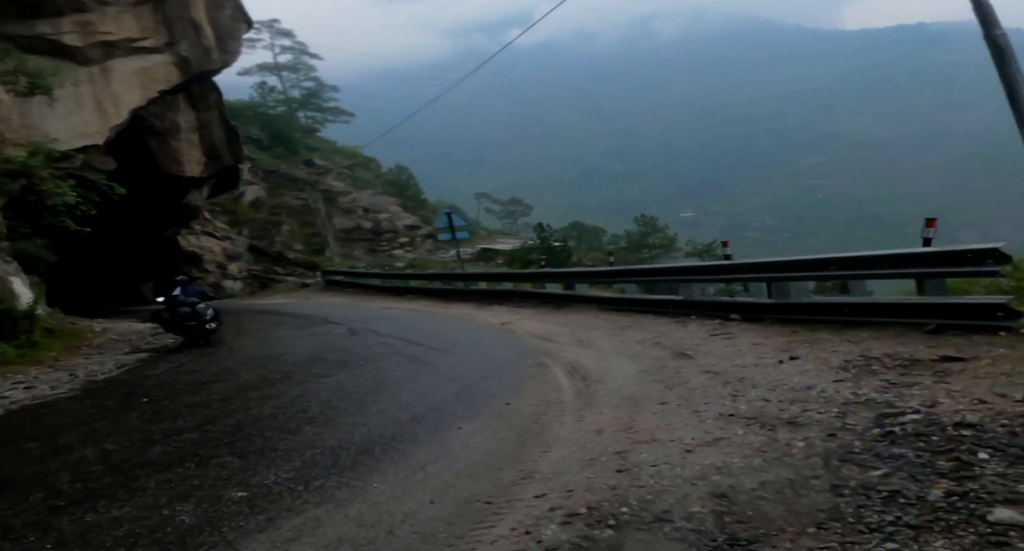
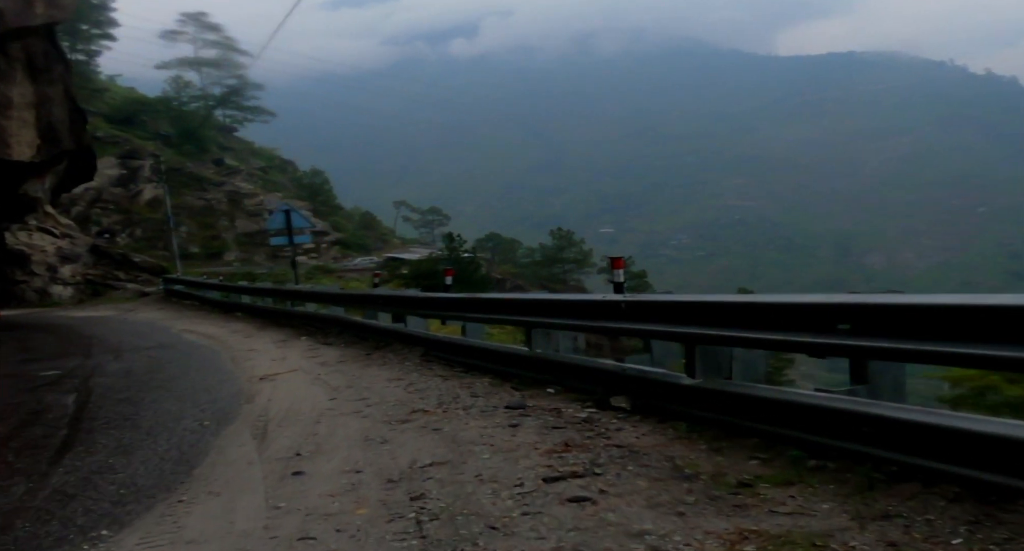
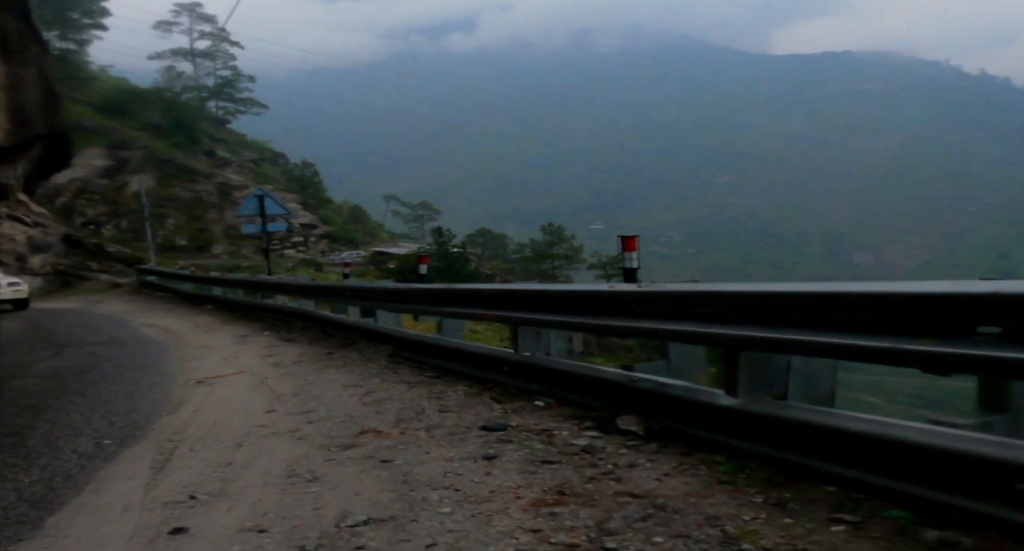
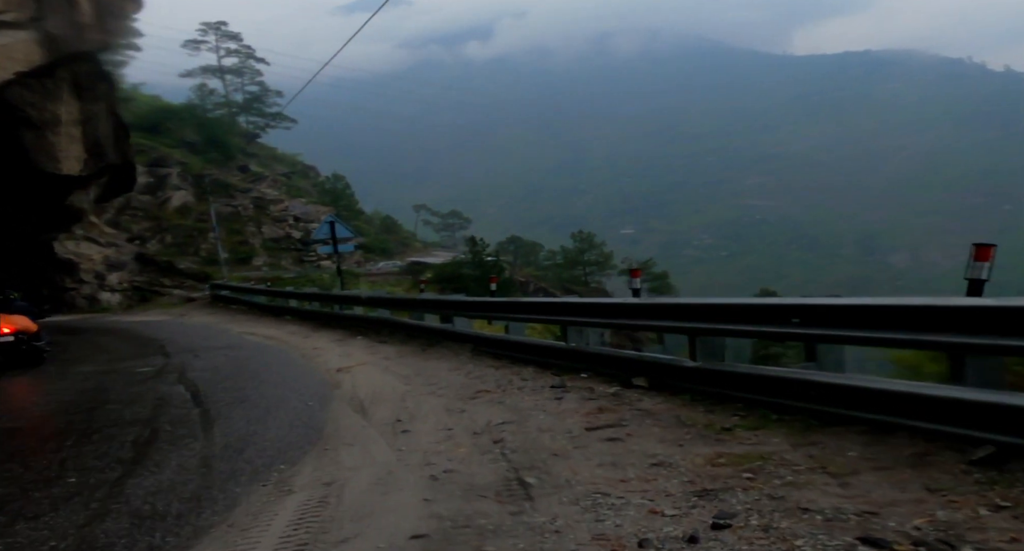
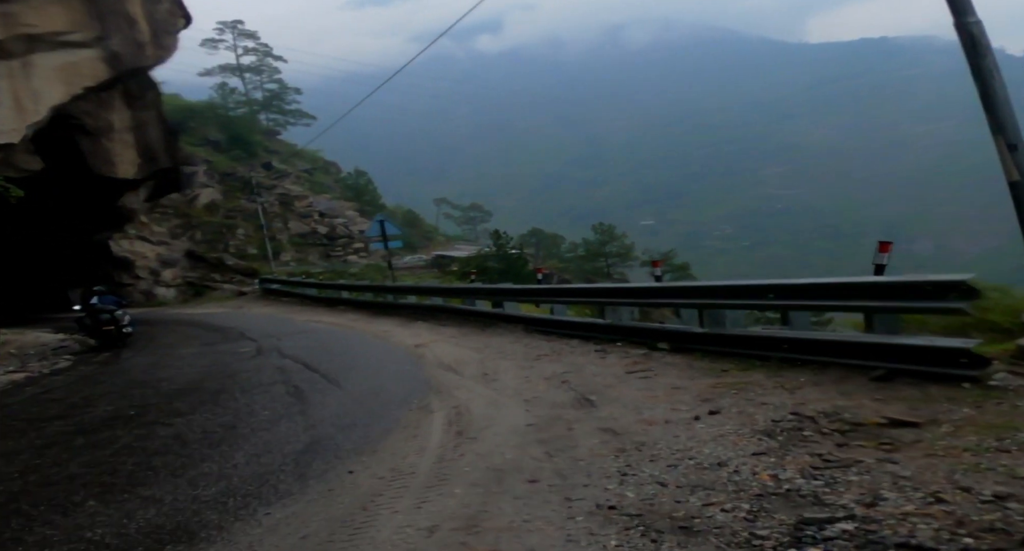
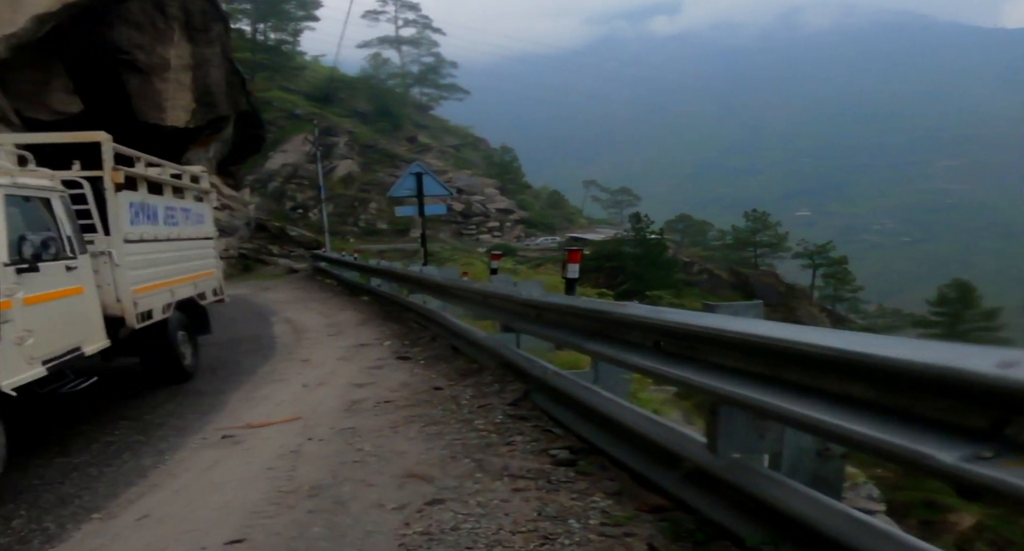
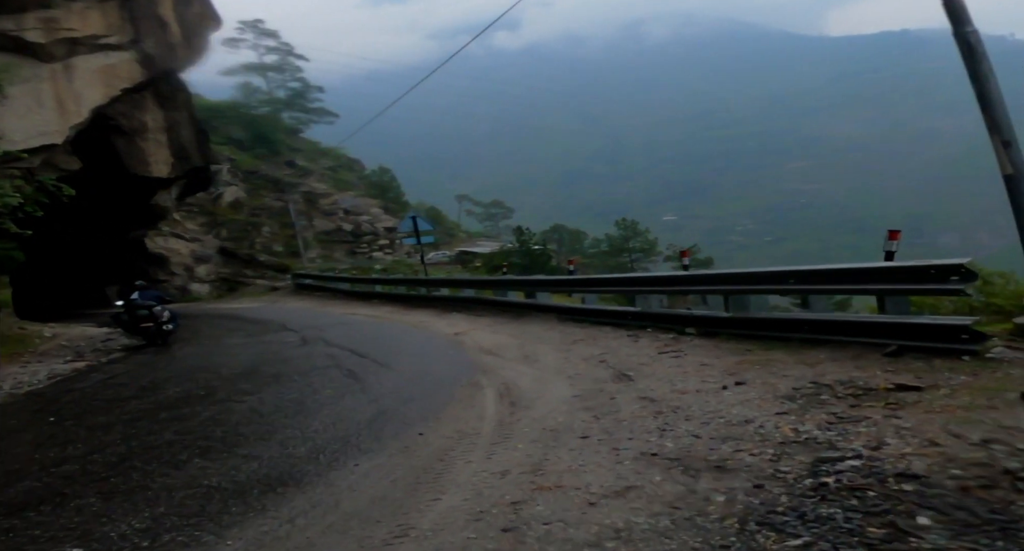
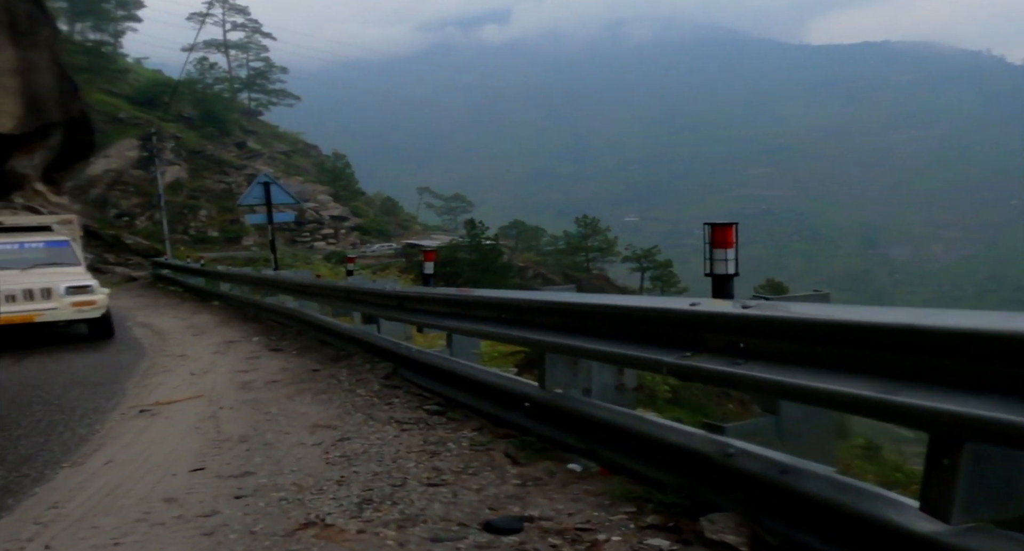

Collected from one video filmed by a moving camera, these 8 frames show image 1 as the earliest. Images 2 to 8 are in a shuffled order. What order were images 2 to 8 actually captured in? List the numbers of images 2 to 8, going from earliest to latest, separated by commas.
7, 5, 4, 2, 3, 8, 6
